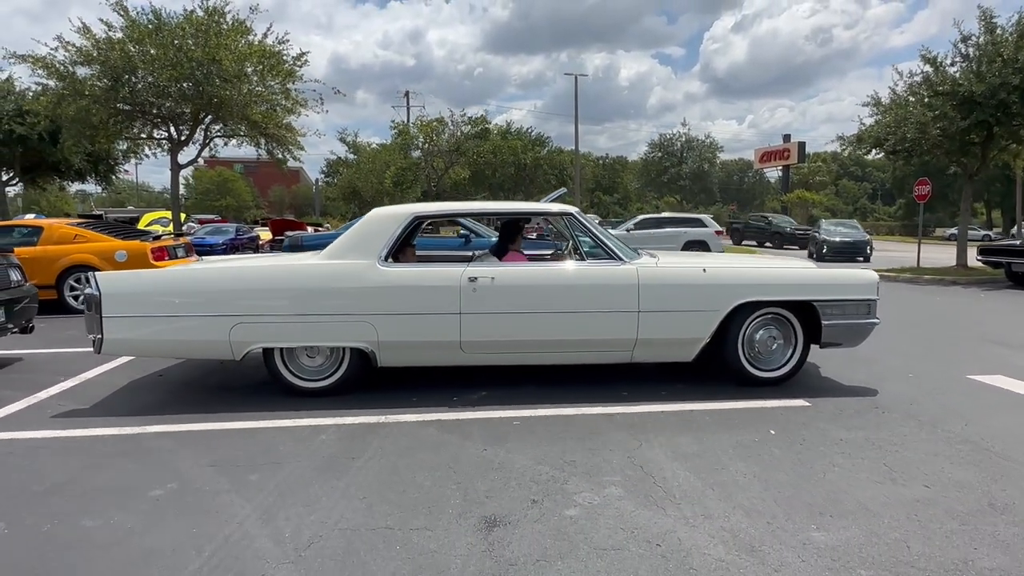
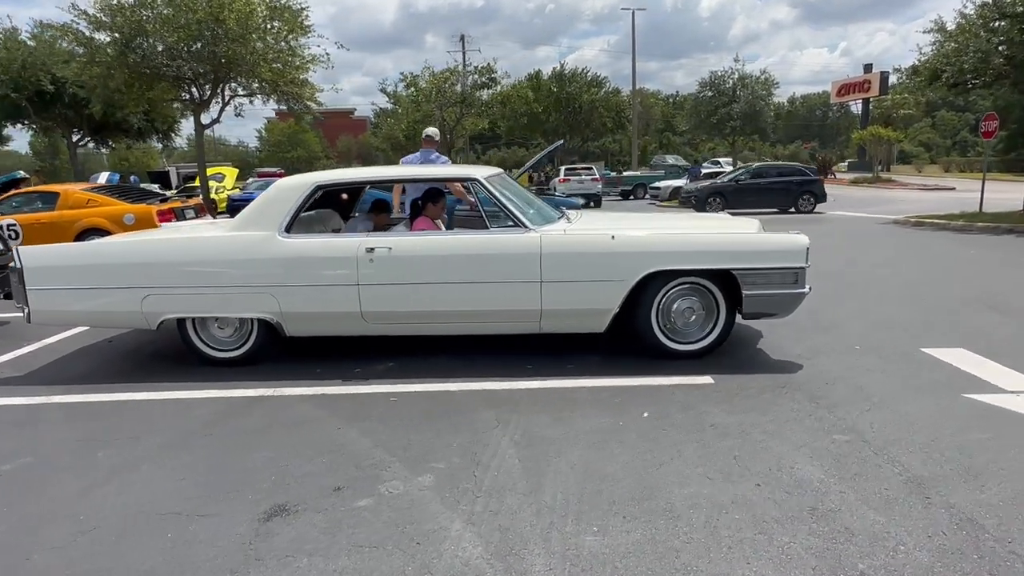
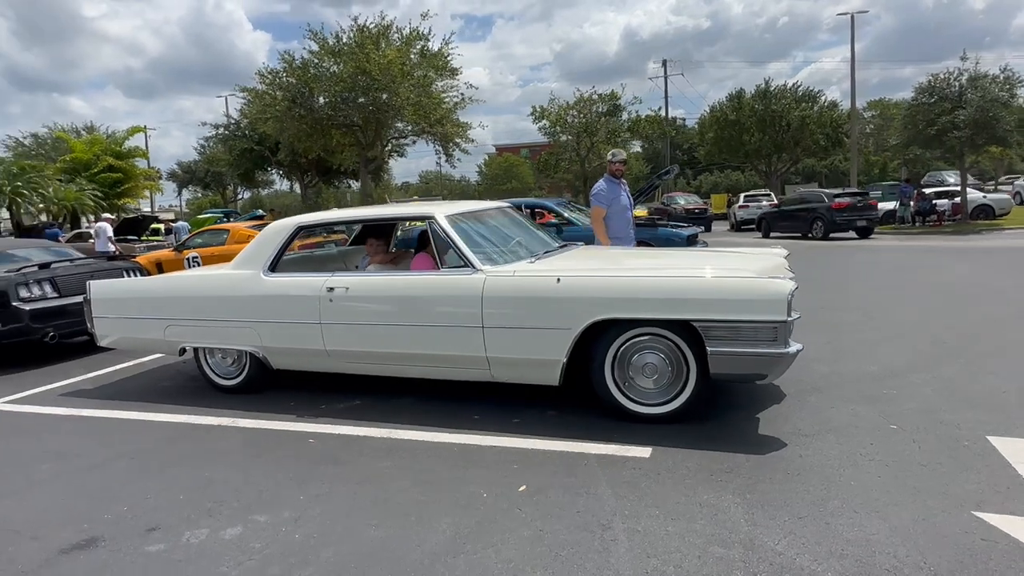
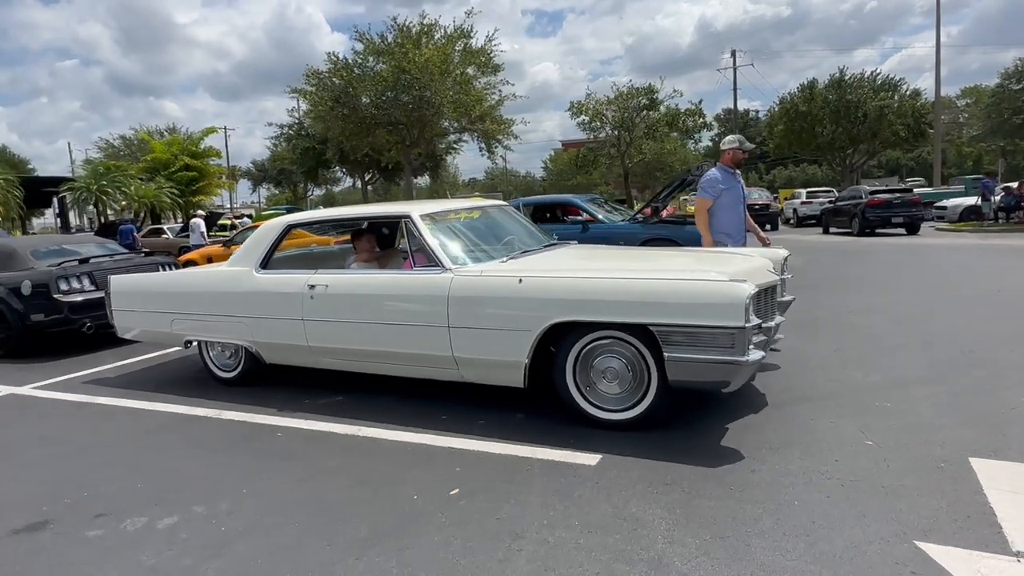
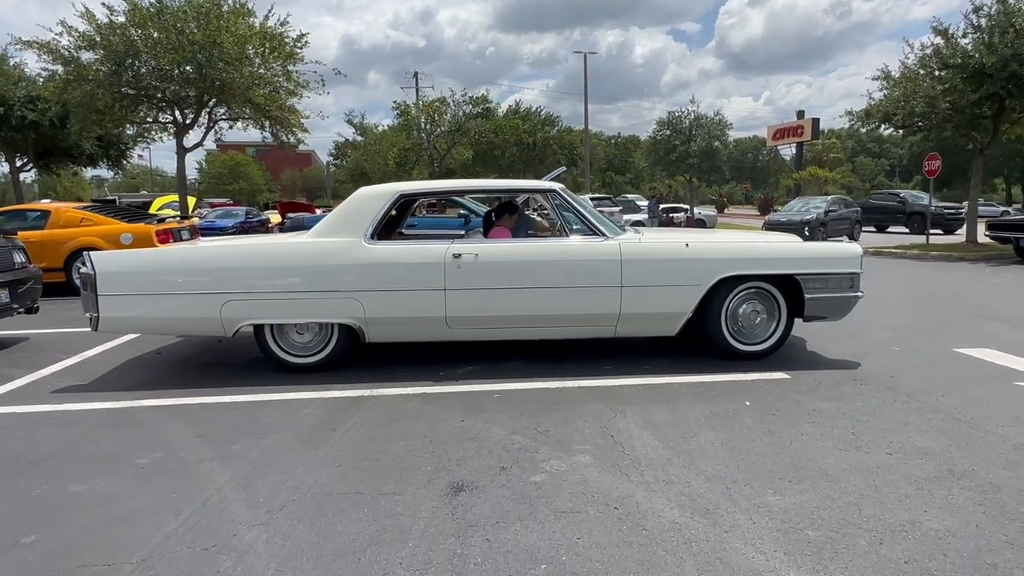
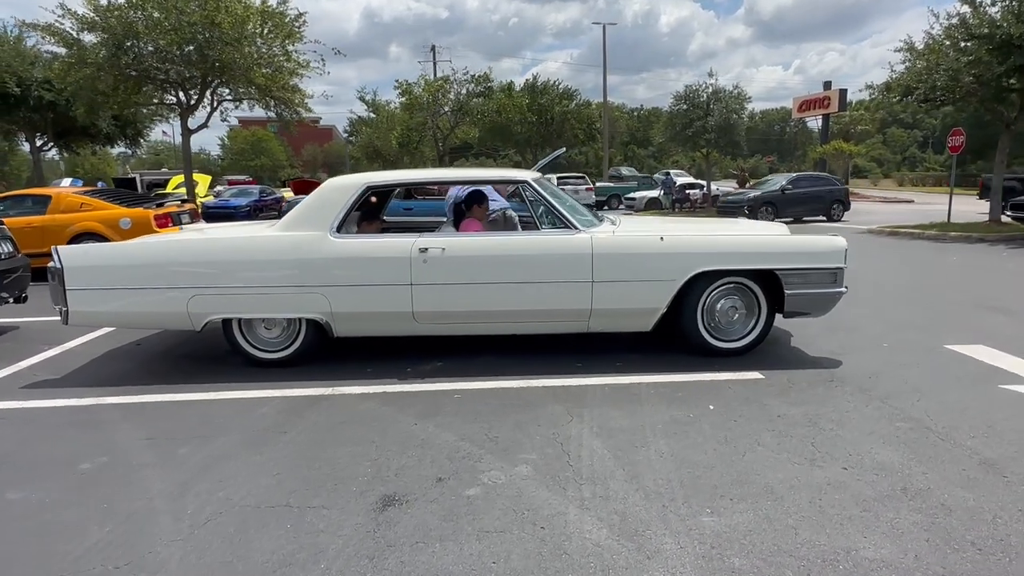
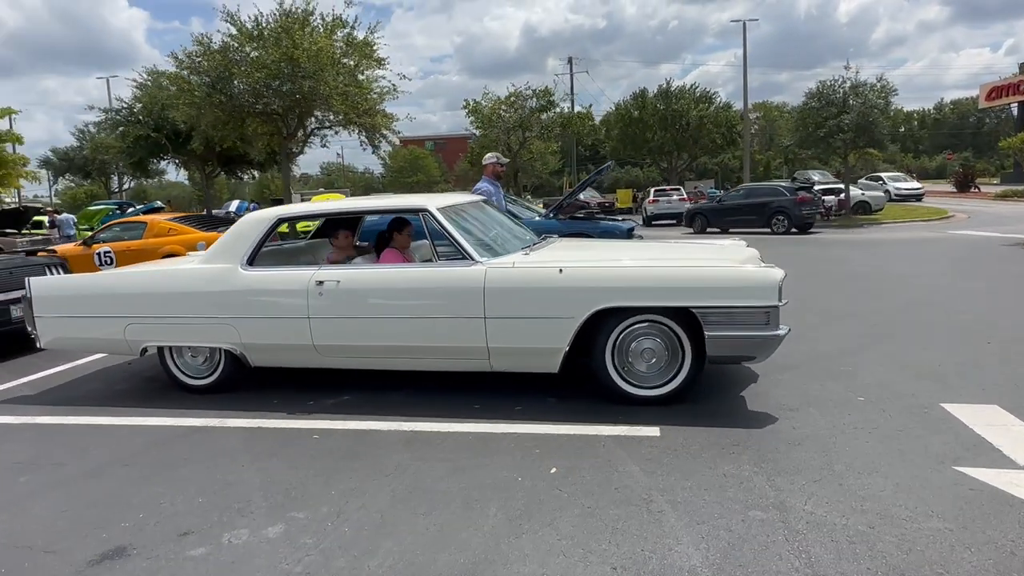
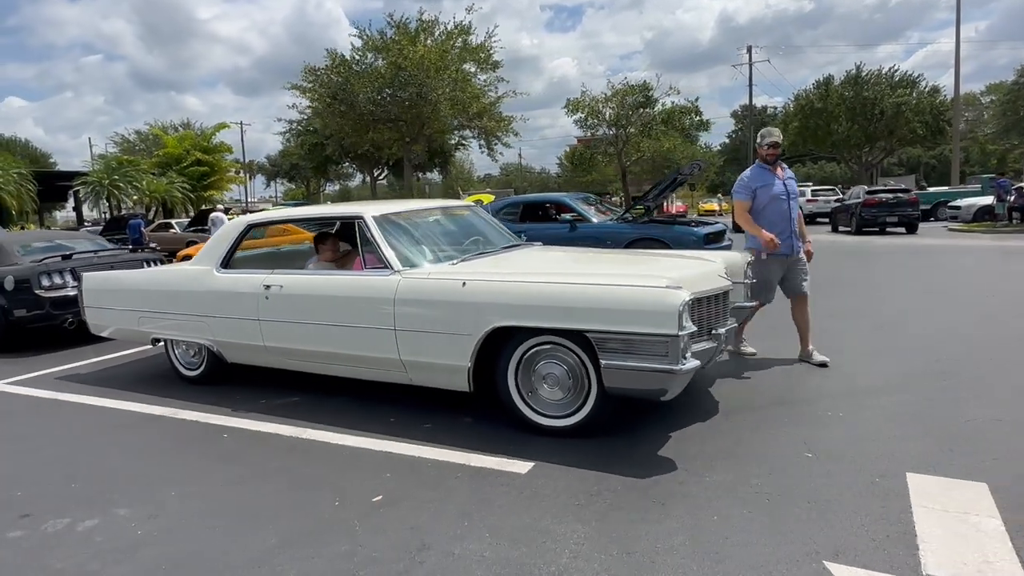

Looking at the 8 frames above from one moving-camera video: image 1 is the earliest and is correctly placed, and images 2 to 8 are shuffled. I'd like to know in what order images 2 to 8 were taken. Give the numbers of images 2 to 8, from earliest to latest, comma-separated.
5, 6, 2, 7, 3, 4, 8
